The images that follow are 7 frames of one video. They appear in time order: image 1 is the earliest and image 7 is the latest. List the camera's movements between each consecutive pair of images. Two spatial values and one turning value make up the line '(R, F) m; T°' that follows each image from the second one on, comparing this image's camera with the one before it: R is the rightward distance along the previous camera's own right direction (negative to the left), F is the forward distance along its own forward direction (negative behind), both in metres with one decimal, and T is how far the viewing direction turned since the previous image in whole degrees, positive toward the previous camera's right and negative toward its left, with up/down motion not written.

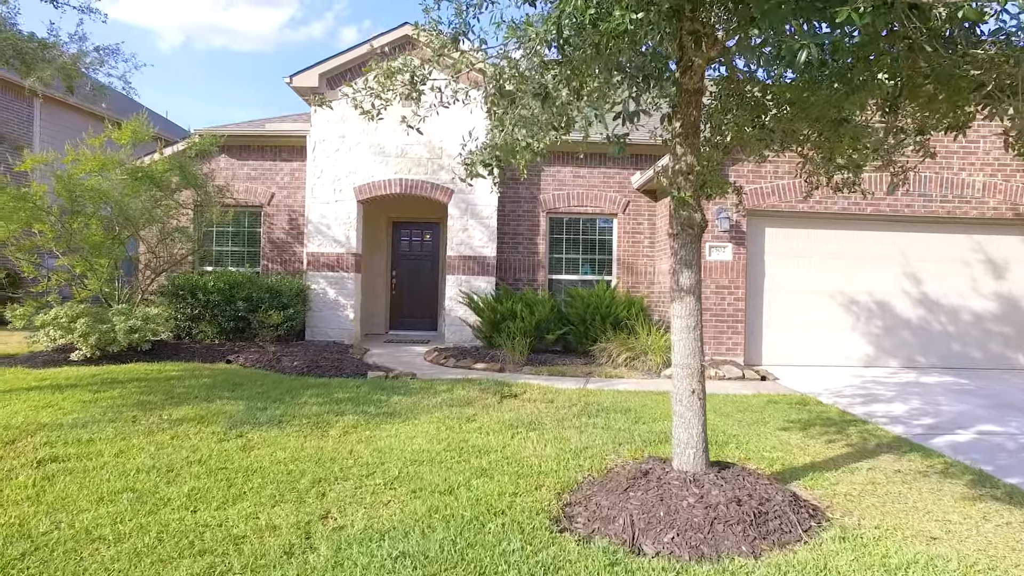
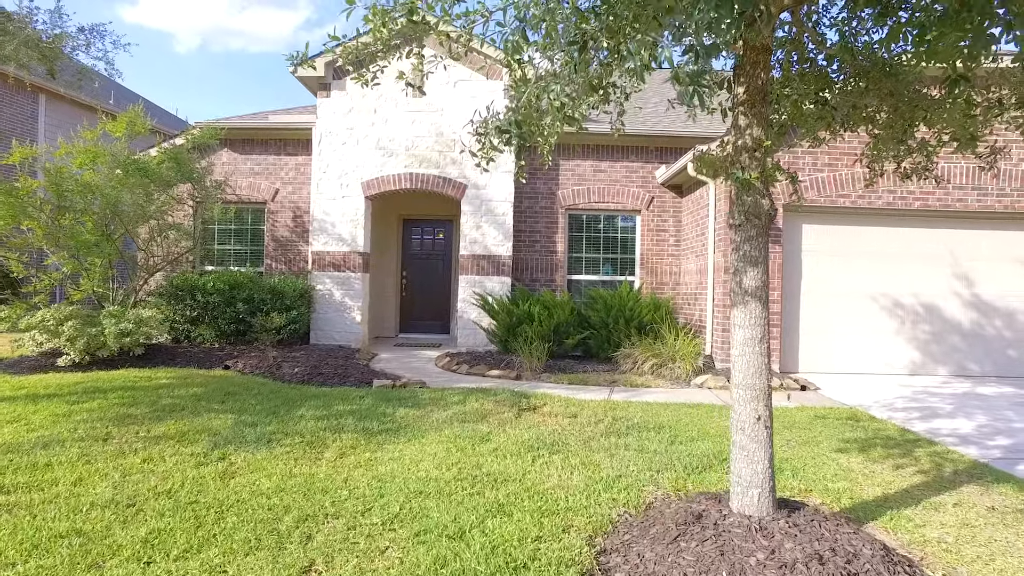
(0.0, +0.7) m; -1°
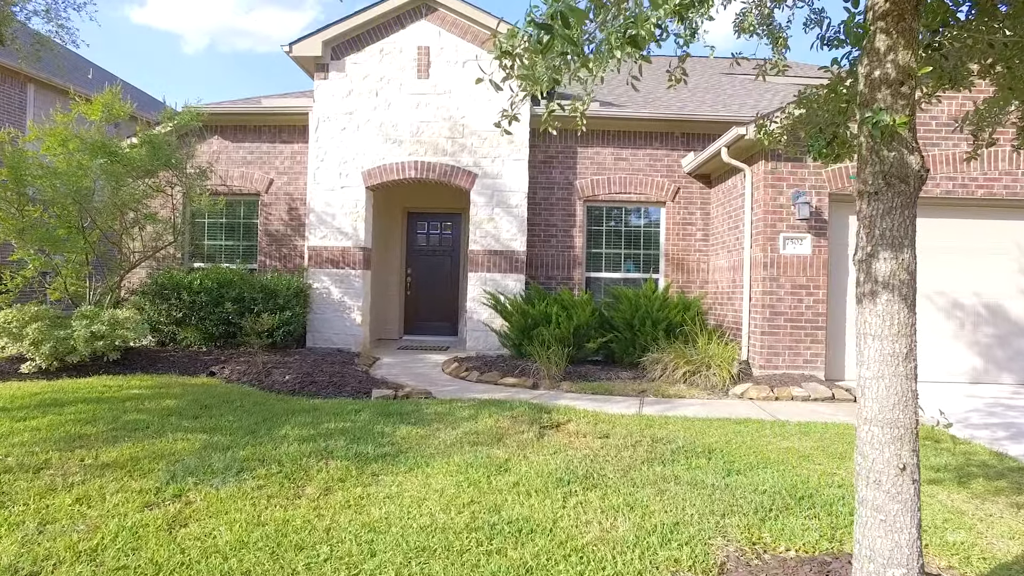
(-0.1, +0.9) m; -1°
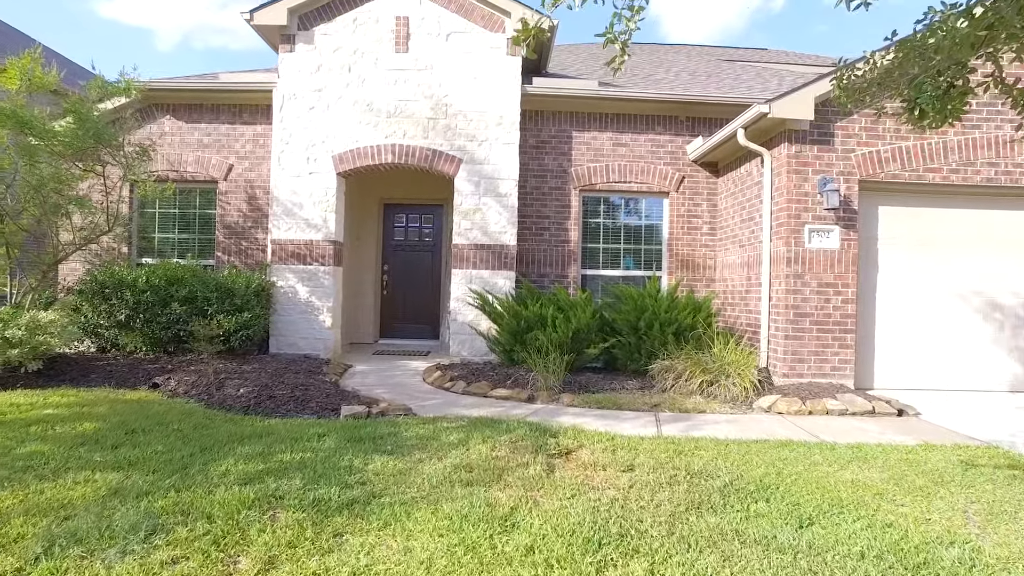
(-0.1, +1.0) m; +2°
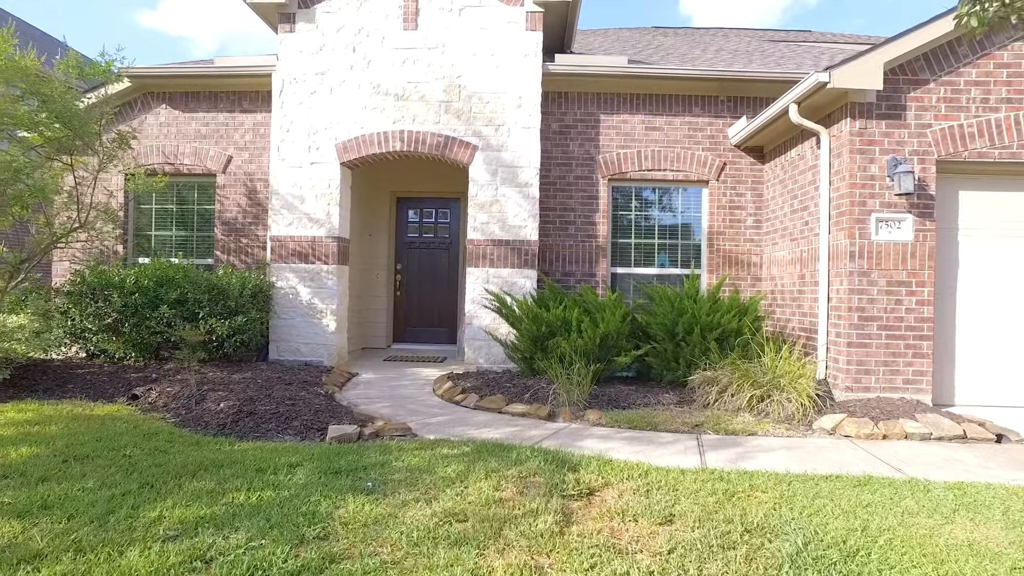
(+0.1, +0.9) m; -3°
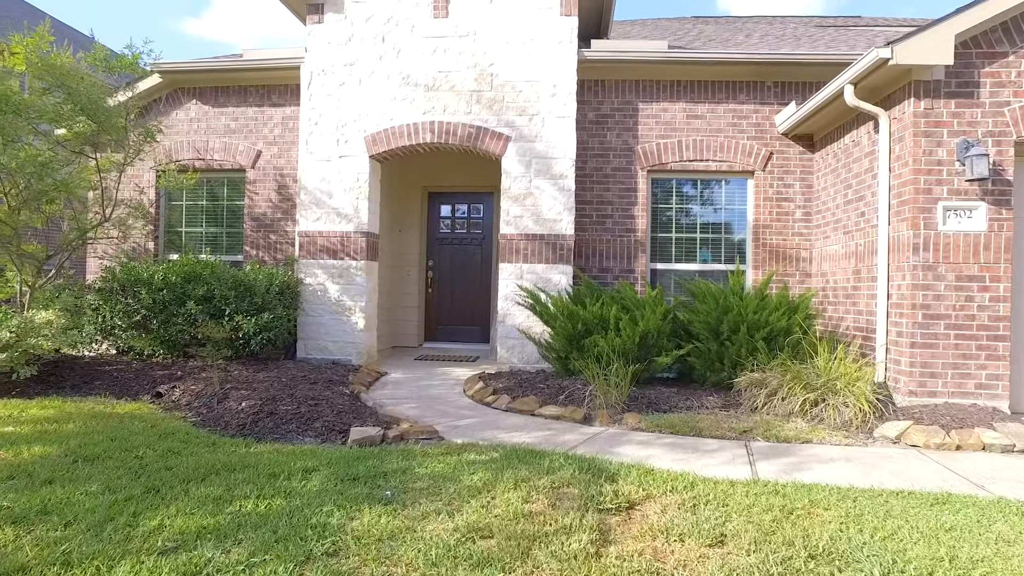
(0.0, +0.3) m; -3°
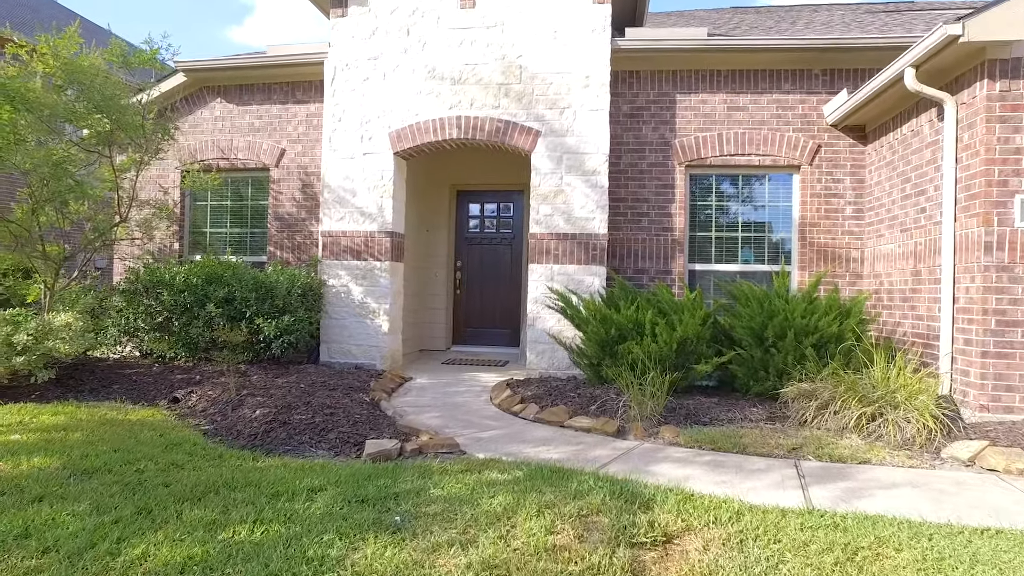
(+0.1, +0.4) m; -3°
